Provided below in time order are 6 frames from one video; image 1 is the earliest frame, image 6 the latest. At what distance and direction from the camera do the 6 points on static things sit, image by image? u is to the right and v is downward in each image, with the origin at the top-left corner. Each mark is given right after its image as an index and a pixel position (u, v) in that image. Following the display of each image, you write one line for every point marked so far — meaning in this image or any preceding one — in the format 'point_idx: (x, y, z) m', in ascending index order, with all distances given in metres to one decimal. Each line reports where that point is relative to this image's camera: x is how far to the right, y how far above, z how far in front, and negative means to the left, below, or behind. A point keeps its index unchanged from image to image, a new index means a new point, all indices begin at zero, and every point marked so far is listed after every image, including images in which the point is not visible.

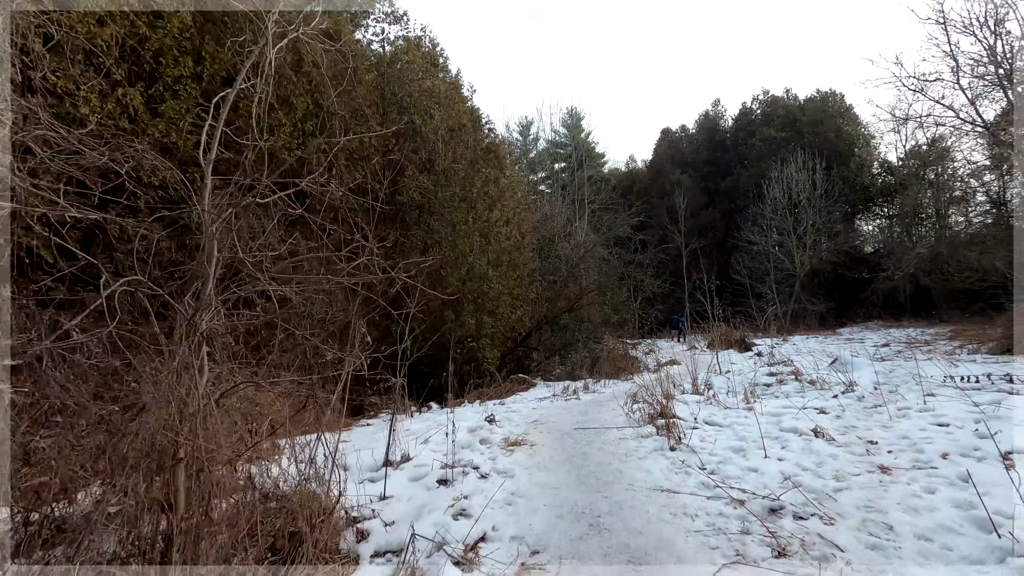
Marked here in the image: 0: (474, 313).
0: (-0.7, -0.5, +10.3) m
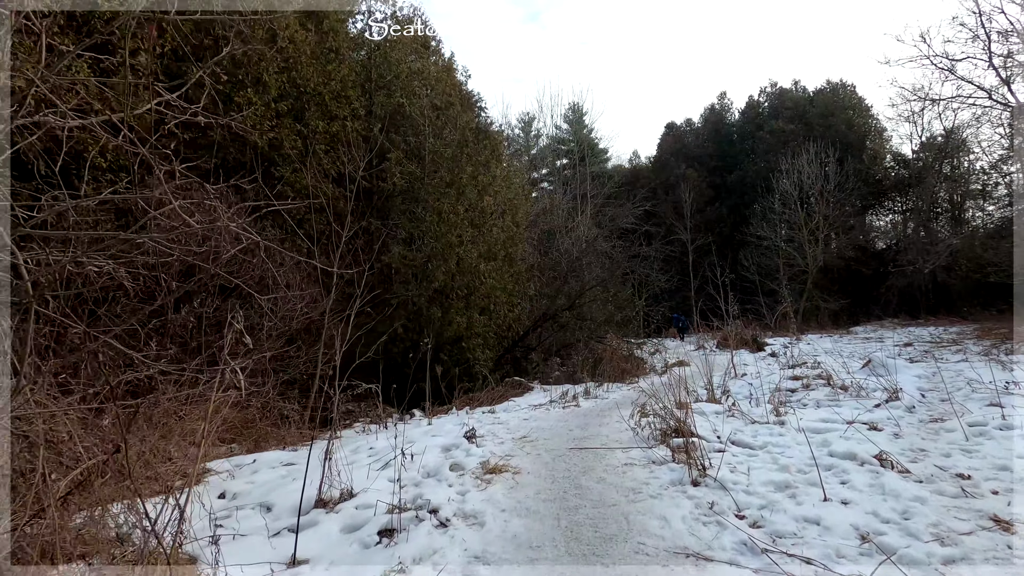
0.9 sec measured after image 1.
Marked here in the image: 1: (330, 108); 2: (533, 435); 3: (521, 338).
0: (-0.8, -0.4, +9.4) m
1: (-3.3, +3.3, +9.7) m
2: (+0.2, -1.3, +4.7) m
3: (+0.2, -1.2, +12.0) m
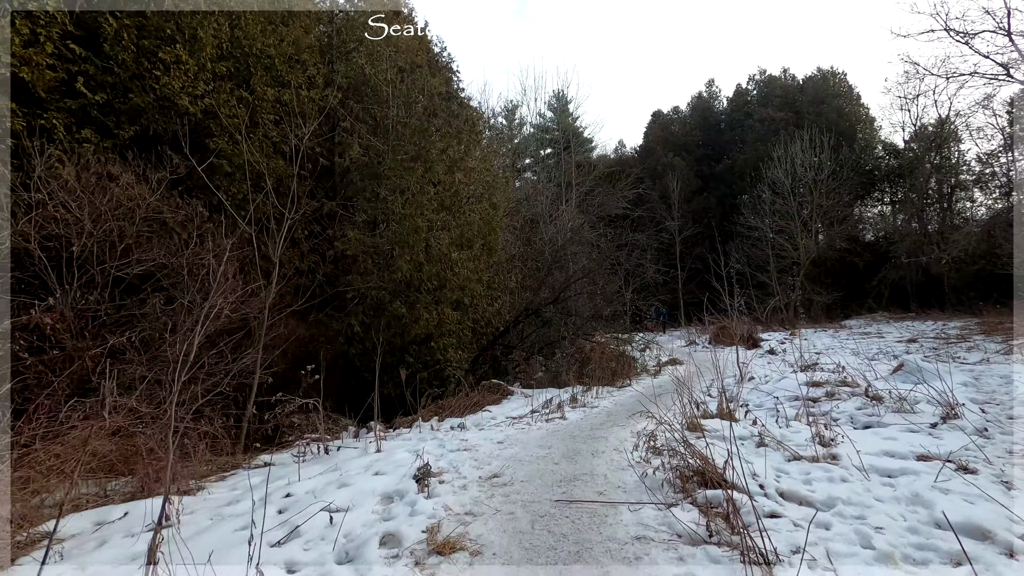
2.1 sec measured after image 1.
0: (-1.2, -0.3, +8.2) m
1: (-3.7, +3.4, +8.4) m
2: (0.0, -1.2, +3.6) m
3: (-0.3, -1.0, +10.9) m
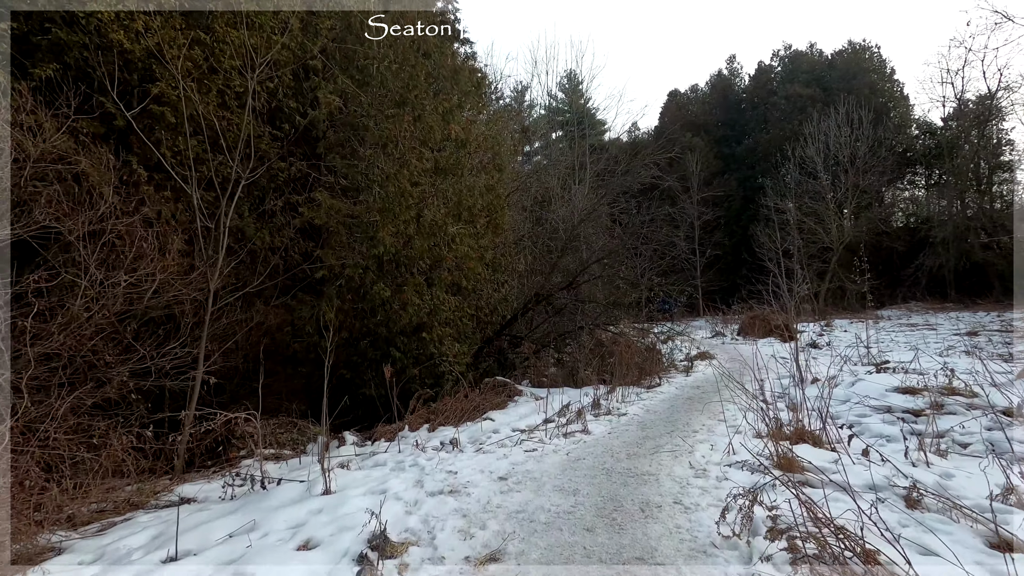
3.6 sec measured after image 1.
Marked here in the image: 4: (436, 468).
0: (-1.1, 0.0, +6.8) m
1: (-3.6, +3.7, +7.0) m
2: (0.0, -1.1, +2.2) m
3: (-0.1, -0.7, +9.5) m
4: (-0.5, -1.2, +3.6) m
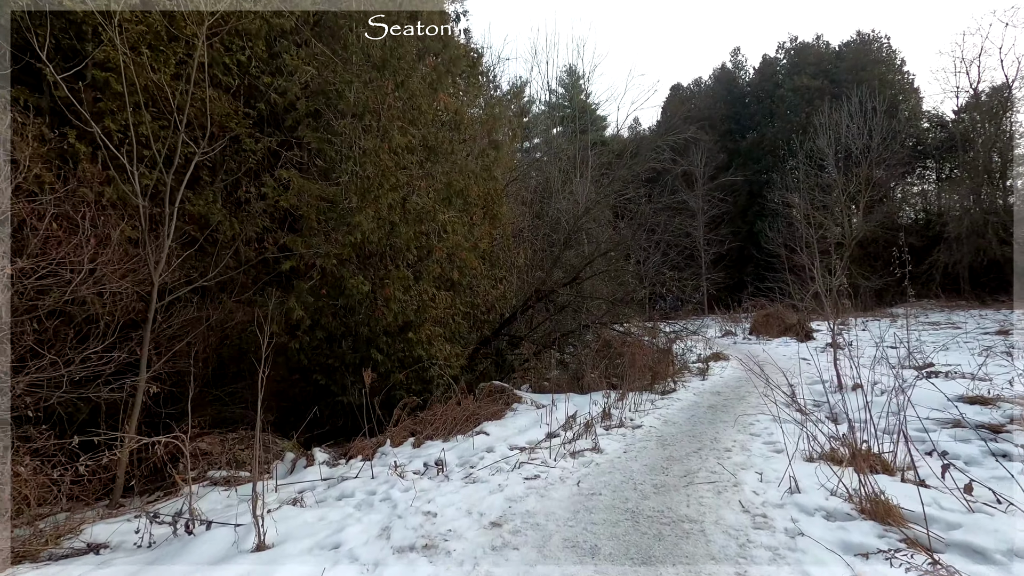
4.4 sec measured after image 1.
0: (-1.1, +0.1, +6.1) m
1: (-3.6, +3.8, +6.2) m
2: (0.0, -1.0, +1.4) m
3: (-0.1, -0.6, +8.7) m
4: (-0.5, -1.2, +2.9) m
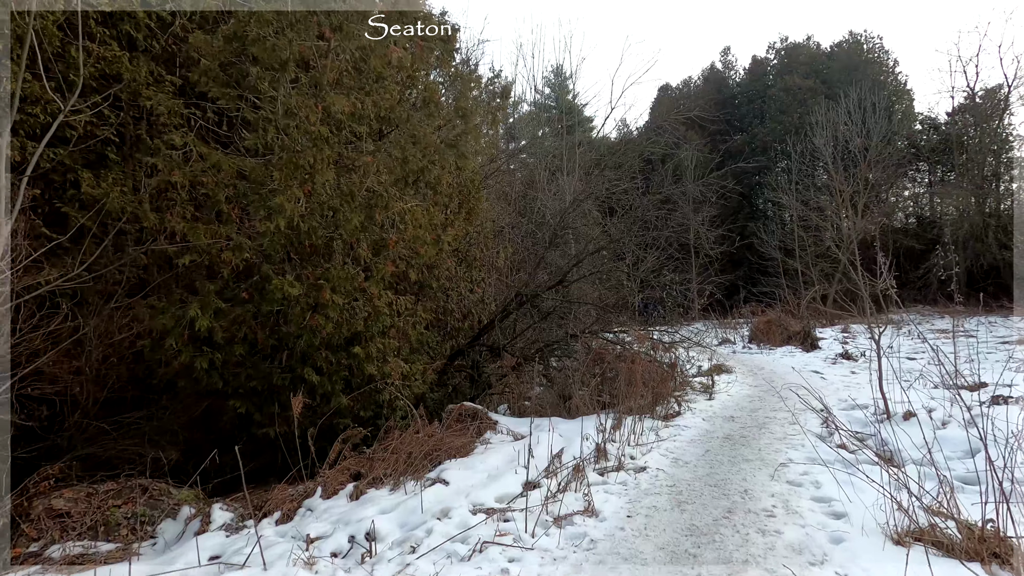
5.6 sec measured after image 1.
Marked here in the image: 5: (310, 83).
0: (-1.4, 0.0, +4.9) m
1: (-3.8, +3.8, +5.0) m
2: (-0.2, -1.0, +0.3) m
3: (-0.5, -0.7, +7.6) m
4: (-0.7, -1.2, +1.7) m
5: (-1.7, +1.7, +4.7) m
